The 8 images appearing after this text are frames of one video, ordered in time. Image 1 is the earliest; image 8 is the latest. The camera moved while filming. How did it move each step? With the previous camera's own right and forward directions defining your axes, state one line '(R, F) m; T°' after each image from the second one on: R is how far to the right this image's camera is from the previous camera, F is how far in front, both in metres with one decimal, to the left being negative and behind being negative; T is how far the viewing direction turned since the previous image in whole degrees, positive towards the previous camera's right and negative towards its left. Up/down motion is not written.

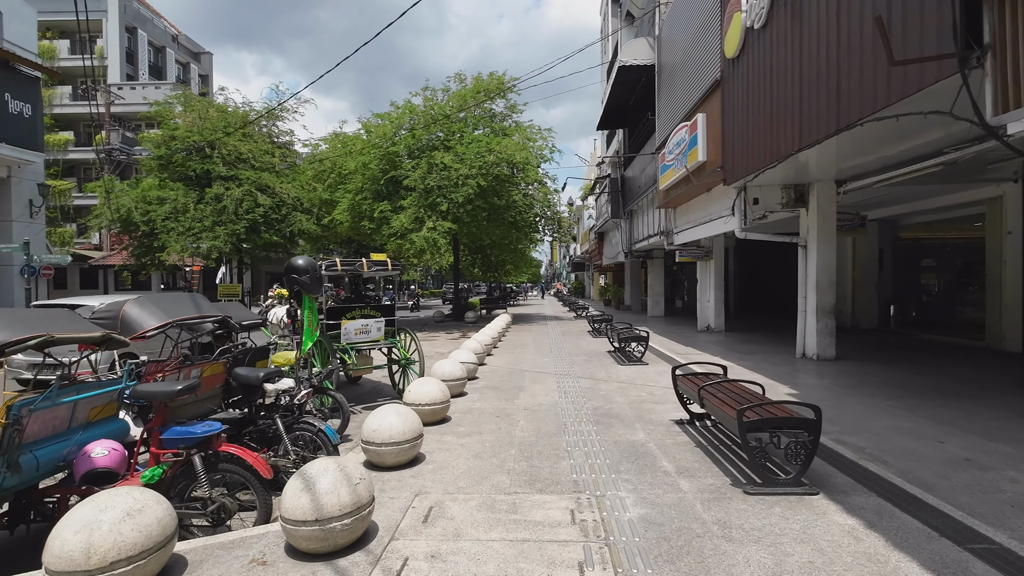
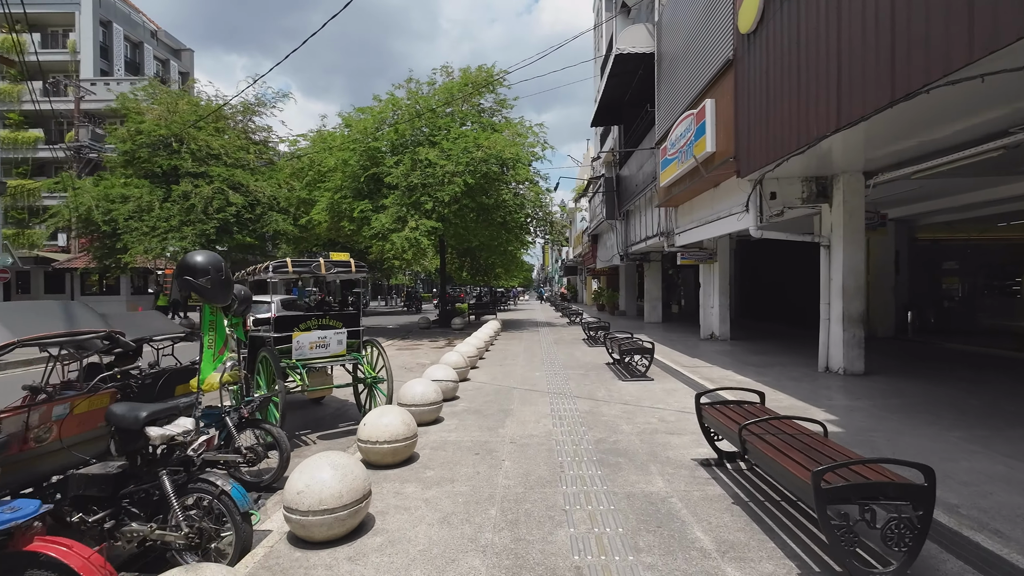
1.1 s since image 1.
(+0.1, +1.3) m; +1°
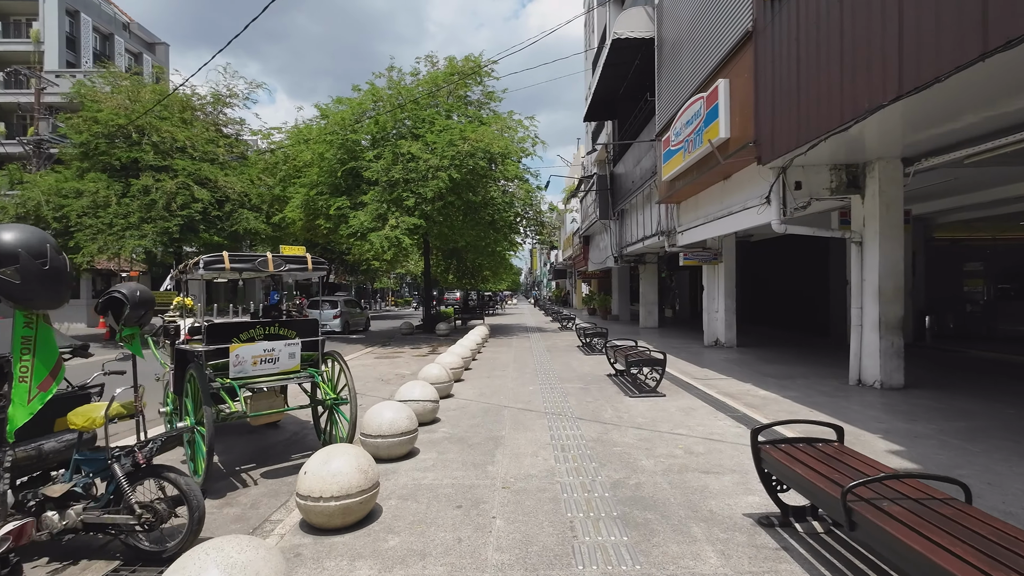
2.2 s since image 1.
(0.0, +1.3) m; +1°
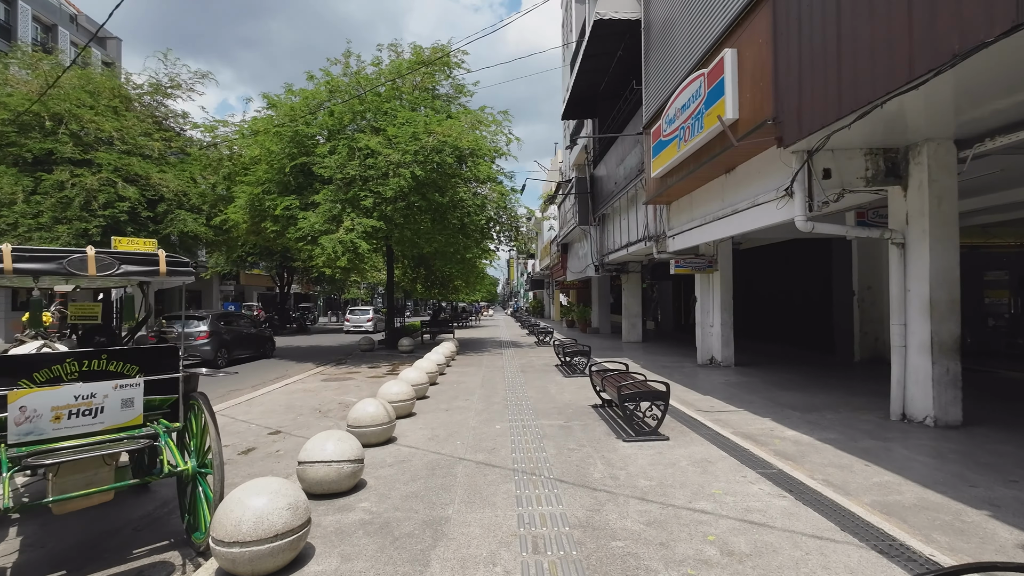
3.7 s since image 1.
(+0.2, +1.9) m; +3°
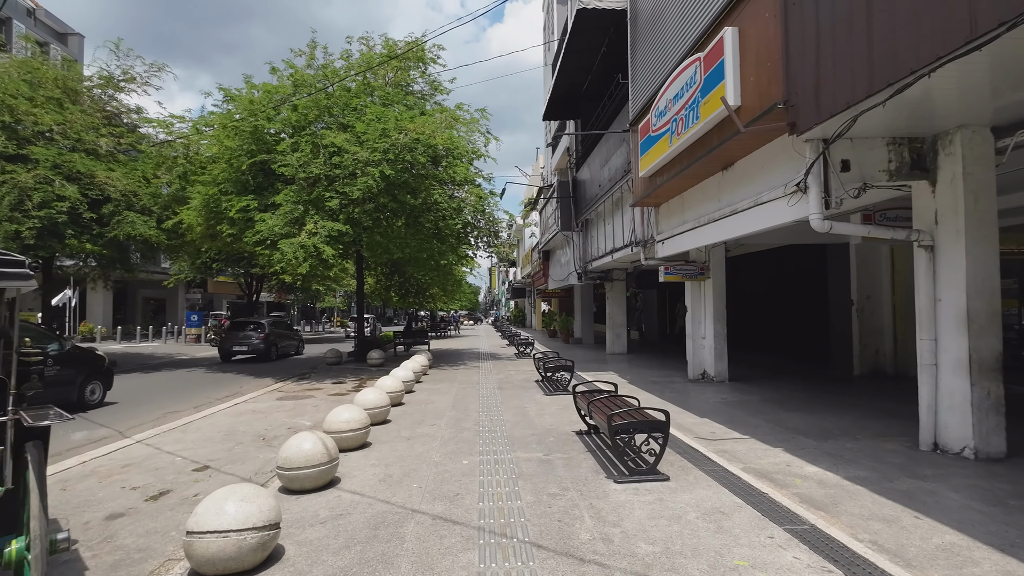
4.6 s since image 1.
(+0.1, +1.1) m; +2°
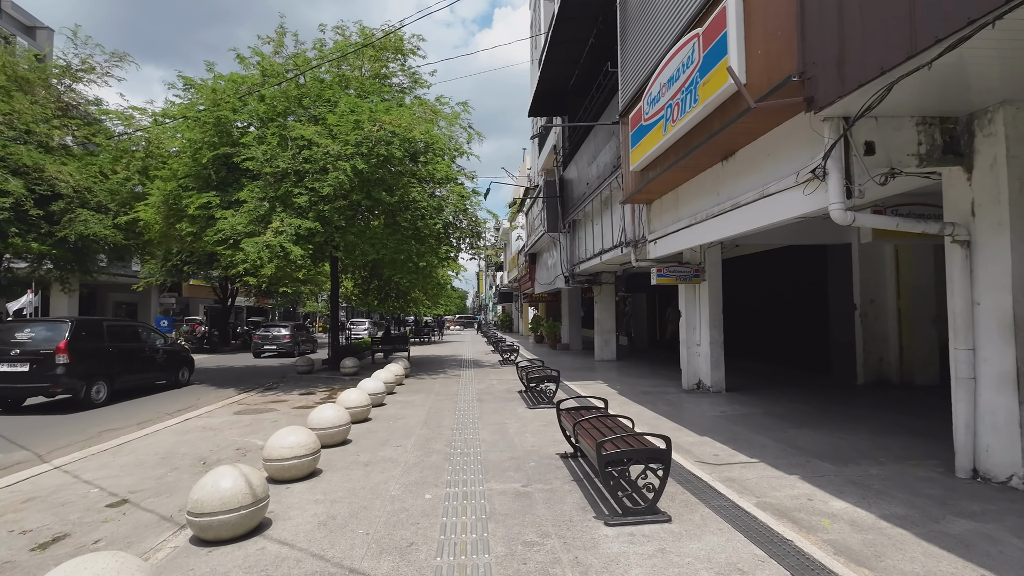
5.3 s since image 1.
(+0.2, +0.9) m; +1°
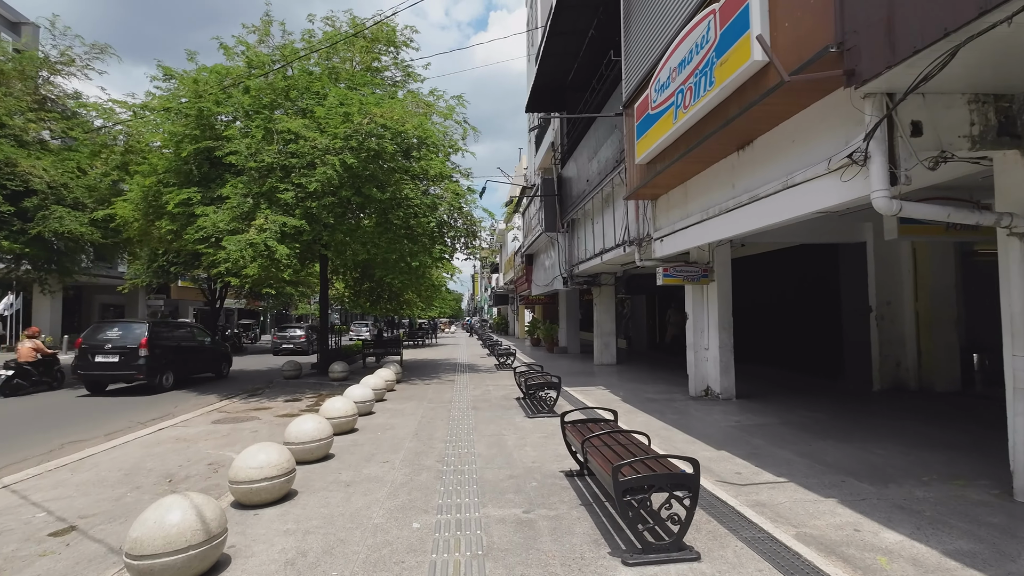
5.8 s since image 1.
(0.0, +0.7) m; +1°
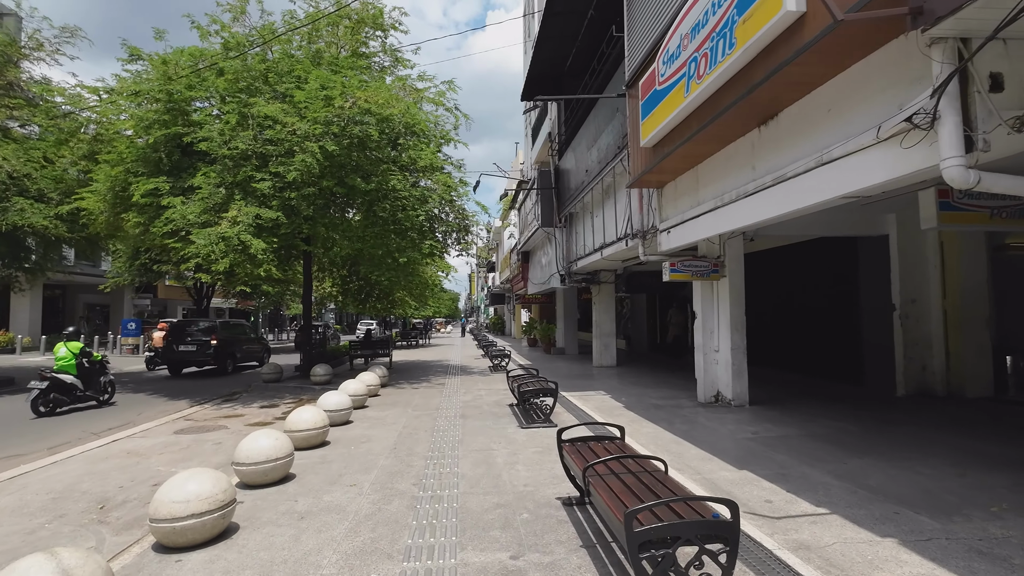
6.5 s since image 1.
(+0.1, +0.9) m; 0°
